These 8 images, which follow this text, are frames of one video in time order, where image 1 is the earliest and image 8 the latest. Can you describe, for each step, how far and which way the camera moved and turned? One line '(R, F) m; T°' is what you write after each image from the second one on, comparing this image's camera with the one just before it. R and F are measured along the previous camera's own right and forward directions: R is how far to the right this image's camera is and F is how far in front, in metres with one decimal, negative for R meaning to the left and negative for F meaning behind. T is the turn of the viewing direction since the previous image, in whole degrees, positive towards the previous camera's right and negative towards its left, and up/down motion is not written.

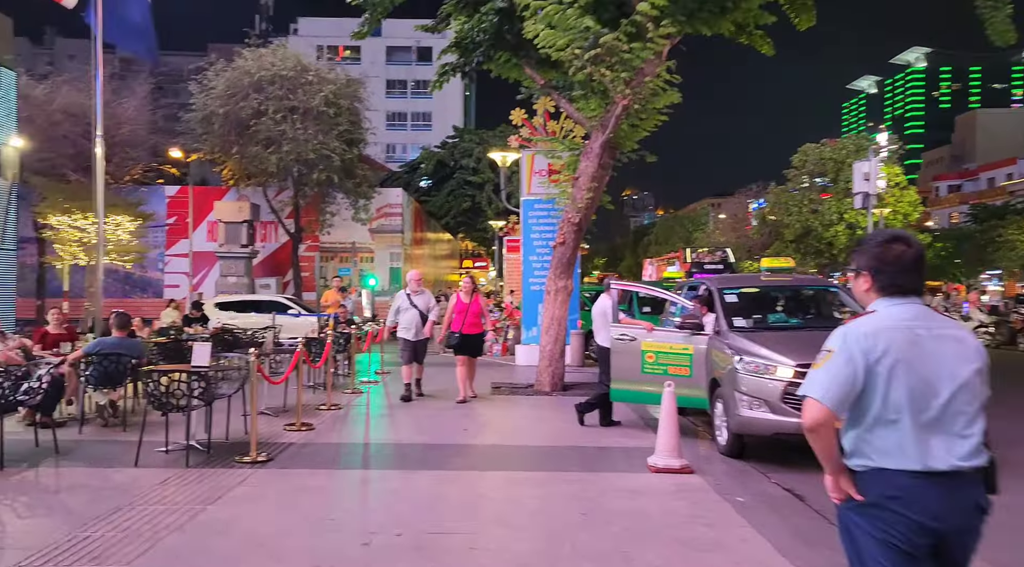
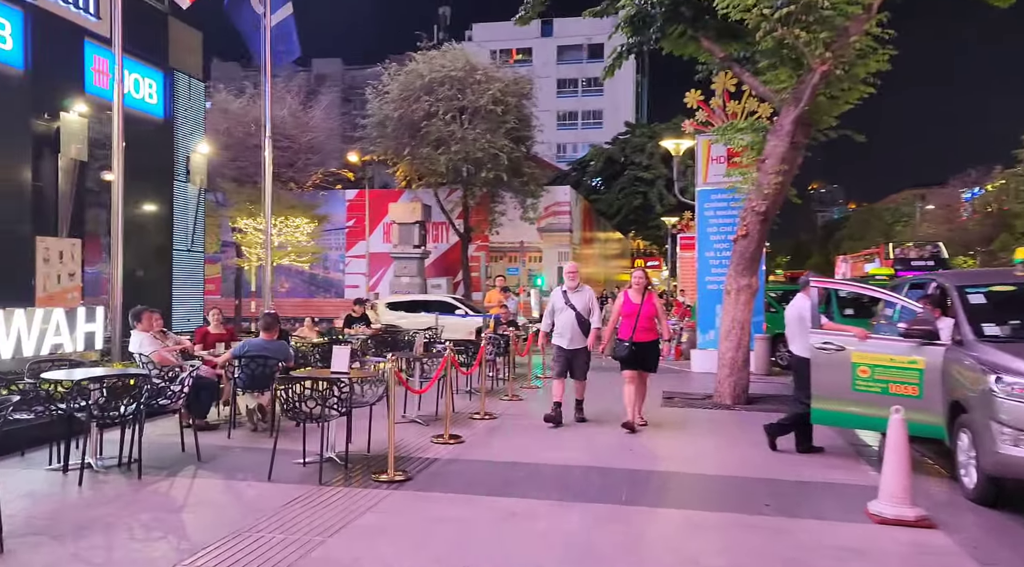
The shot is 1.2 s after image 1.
(0.0, +1.1) m; -11°
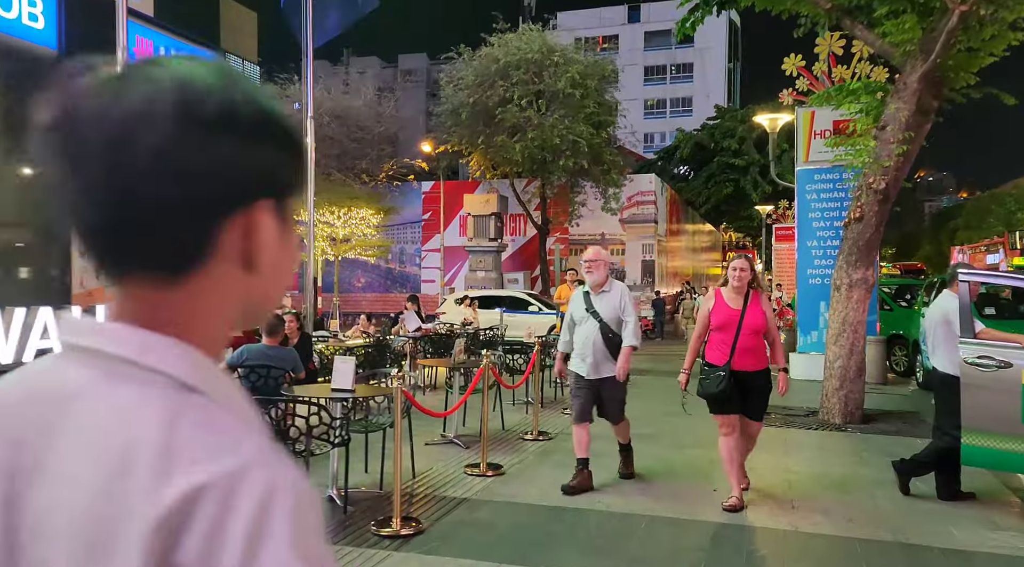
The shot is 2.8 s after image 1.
(+0.3, +1.6) m; -6°
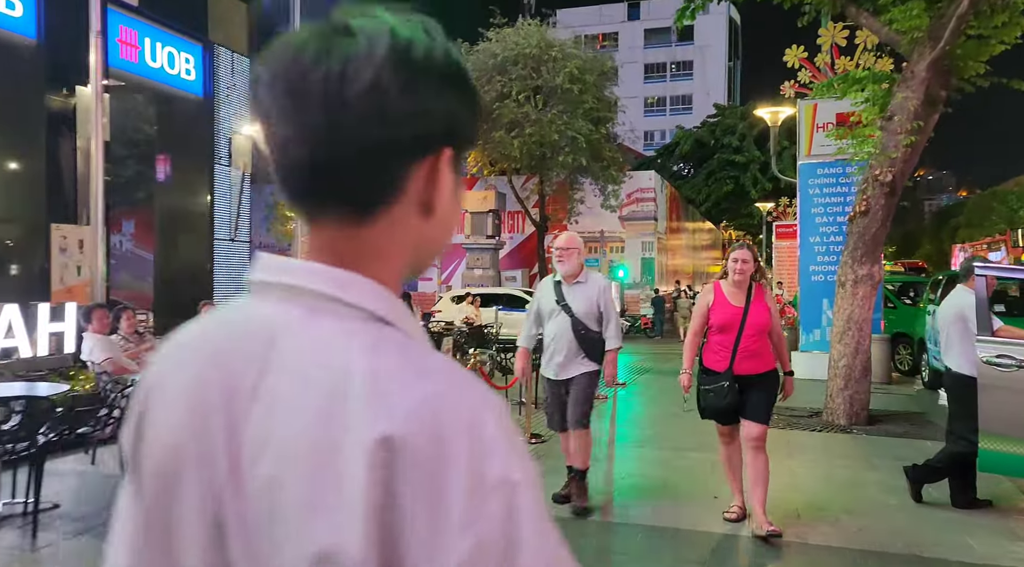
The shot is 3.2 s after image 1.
(+0.1, +0.4) m; 0°
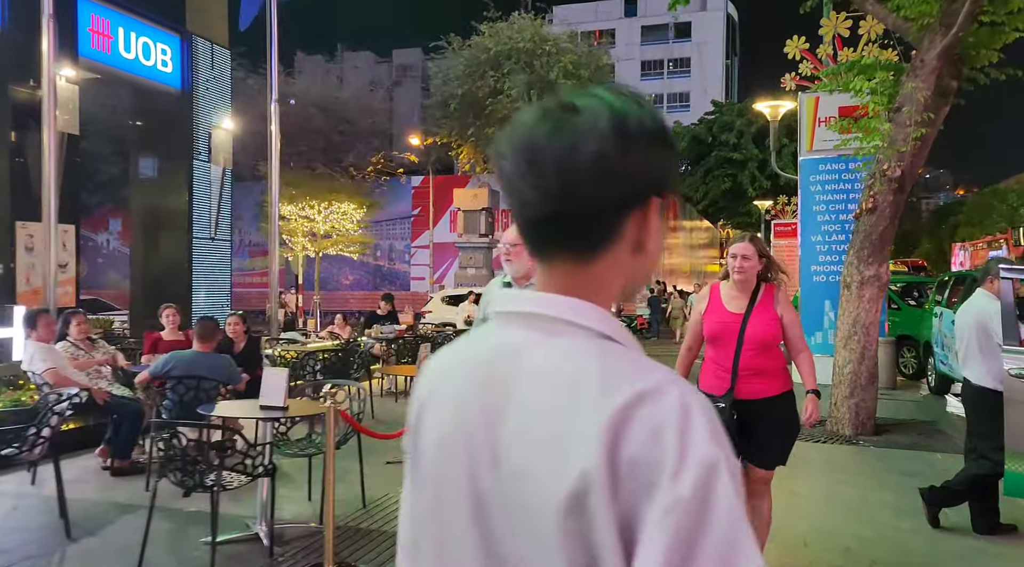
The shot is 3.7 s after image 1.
(+0.1, +0.5) m; 0°
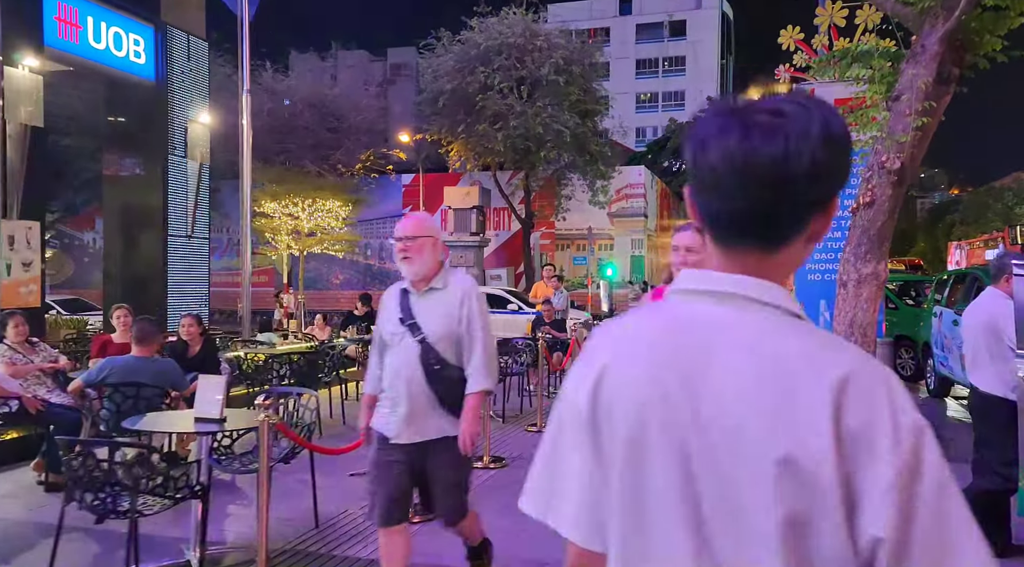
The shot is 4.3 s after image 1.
(+0.2, +0.5) m; 0°
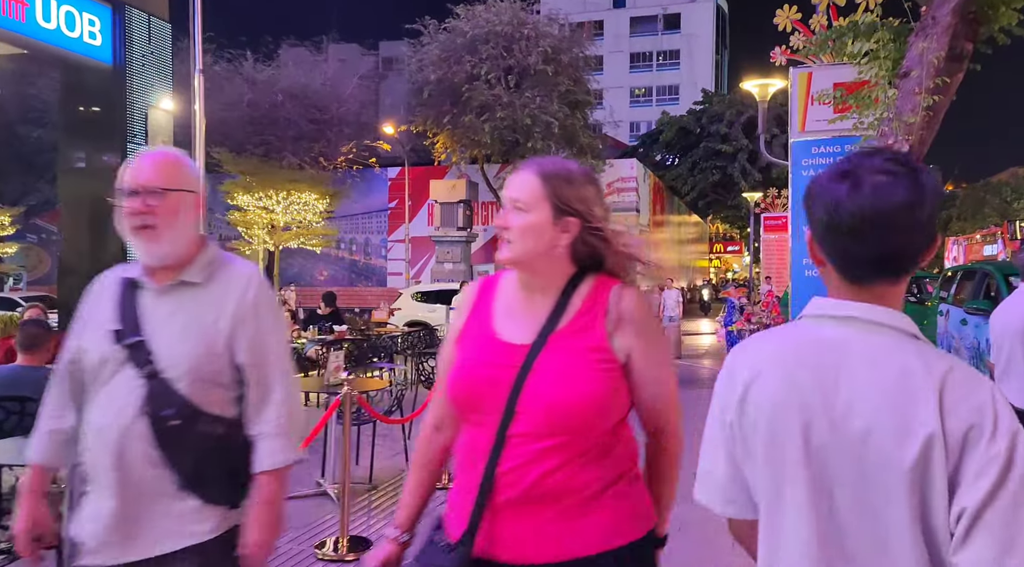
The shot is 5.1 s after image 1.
(+0.2, +0.8) m; 0°
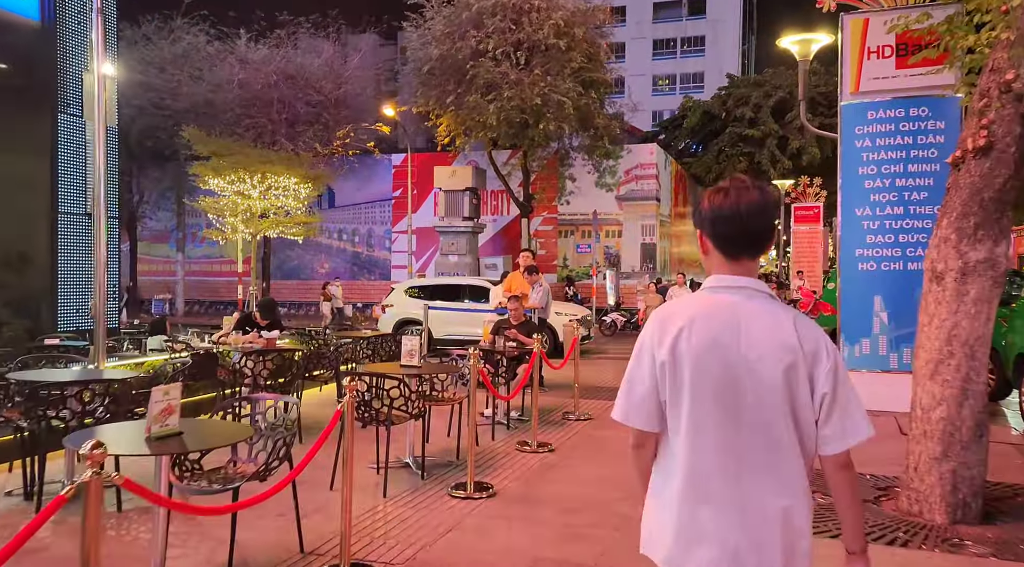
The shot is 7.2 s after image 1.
(+0.4, +2.1) m; -2°
